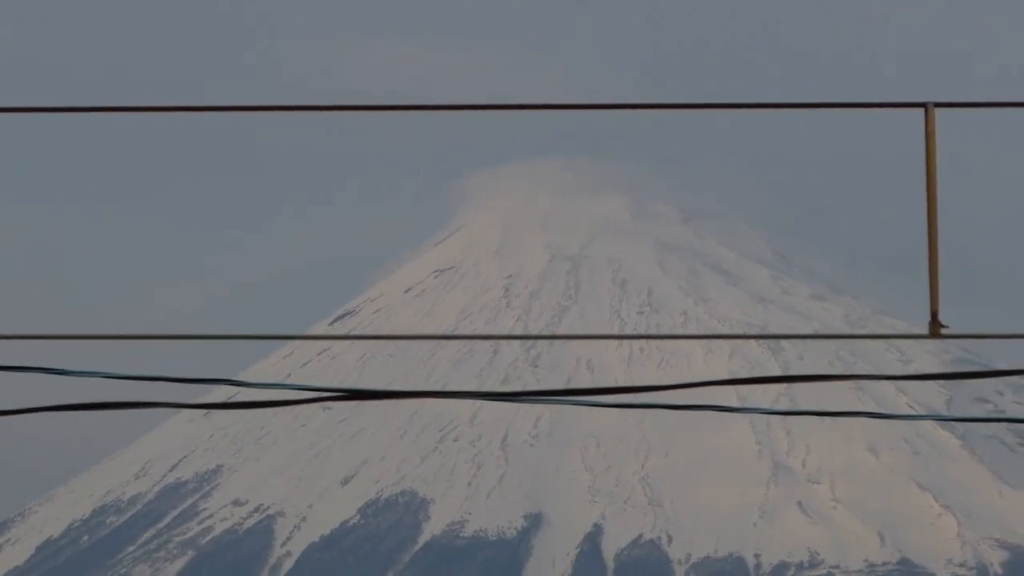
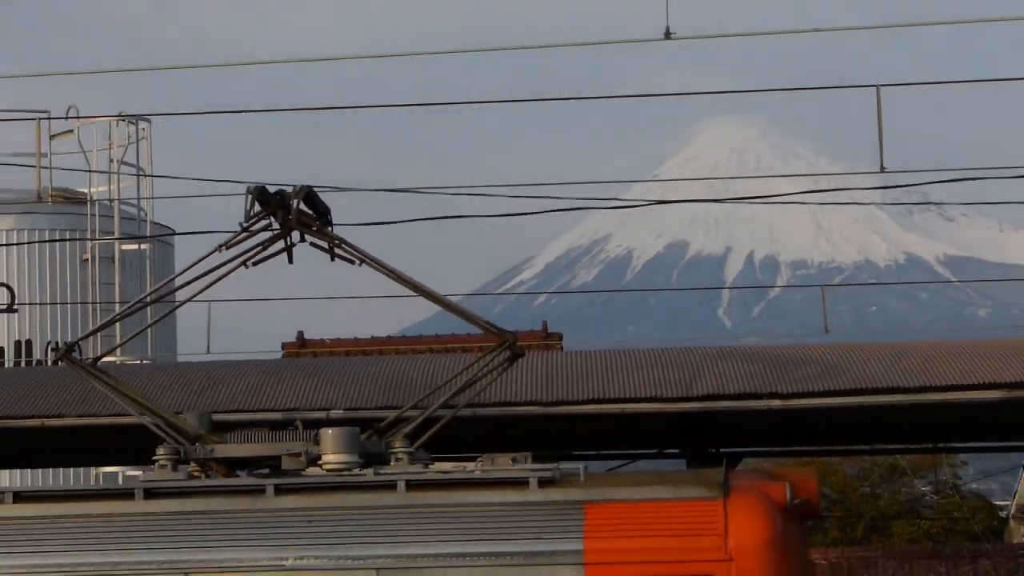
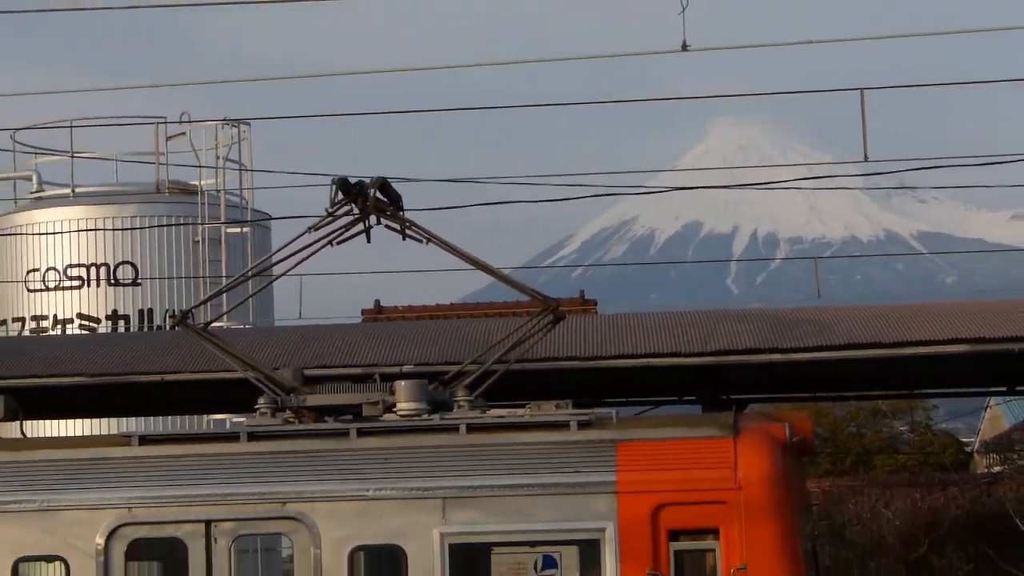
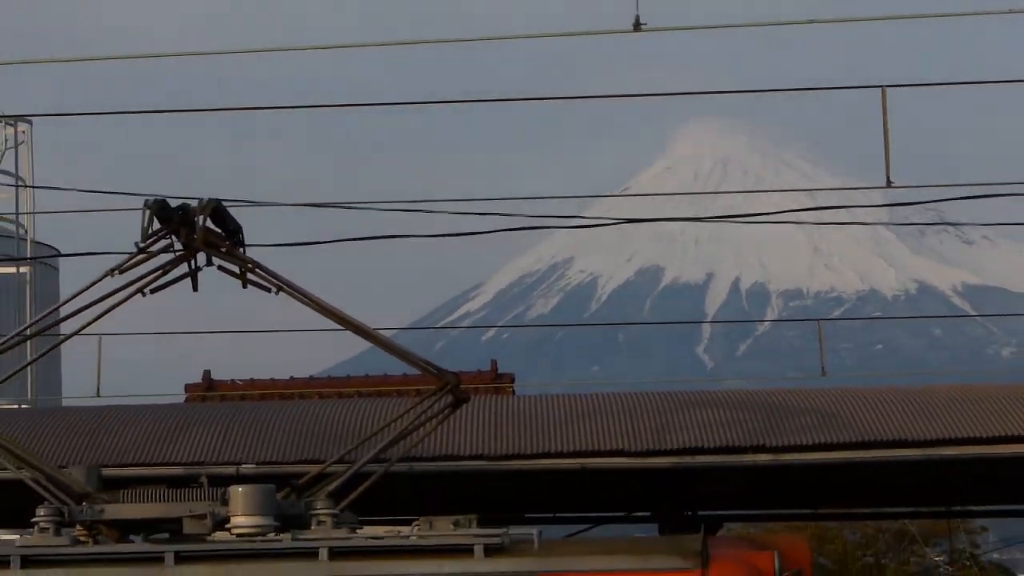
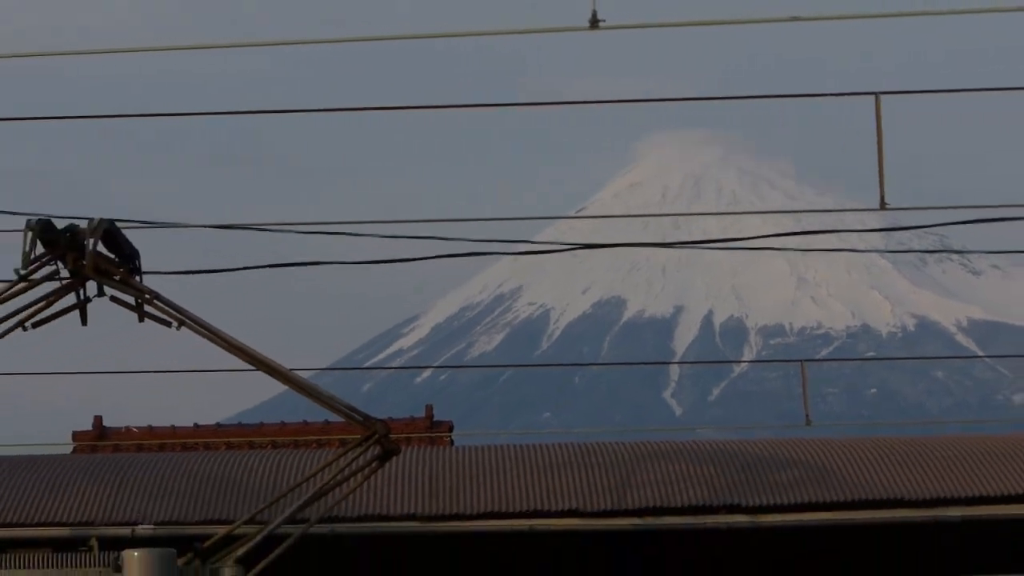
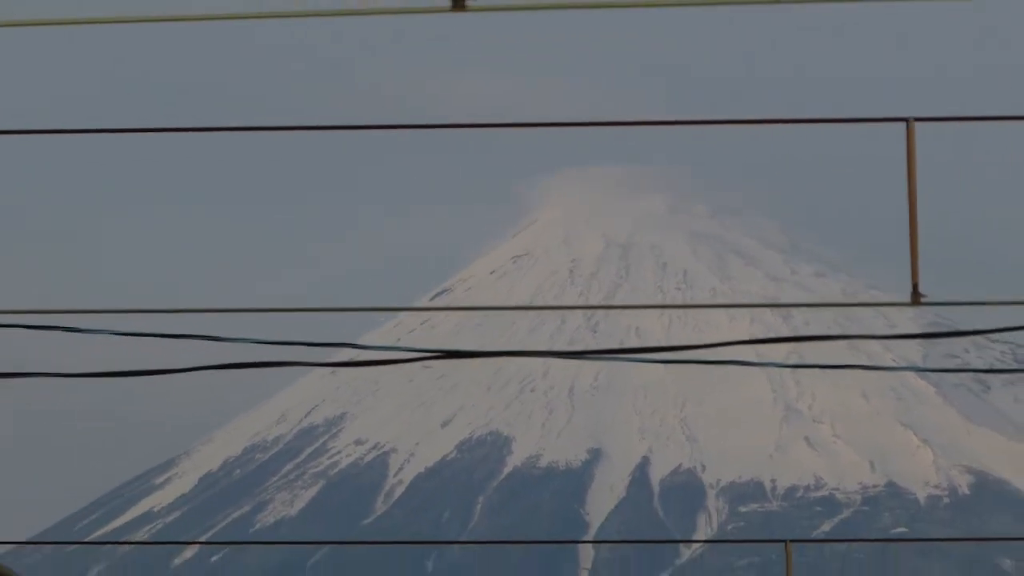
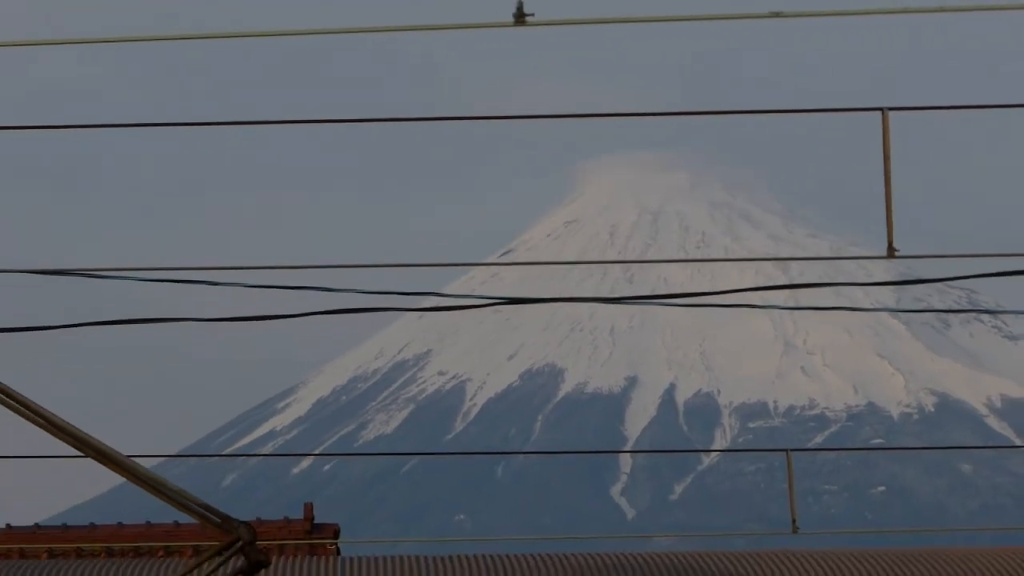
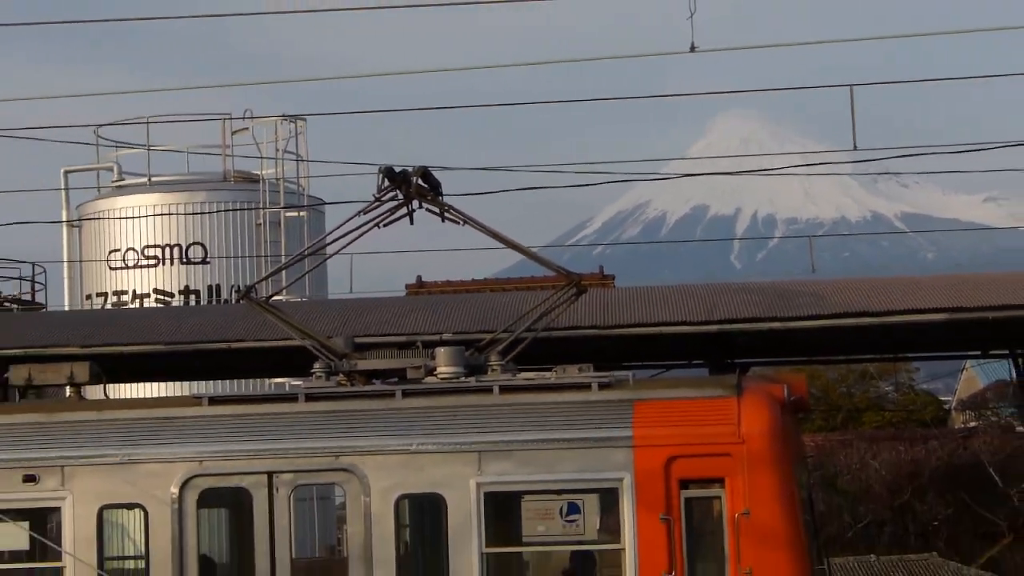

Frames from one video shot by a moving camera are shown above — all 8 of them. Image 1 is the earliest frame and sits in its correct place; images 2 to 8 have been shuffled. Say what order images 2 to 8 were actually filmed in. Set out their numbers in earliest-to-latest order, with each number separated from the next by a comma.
6, 7, 5, 4, 2, 3, 8
